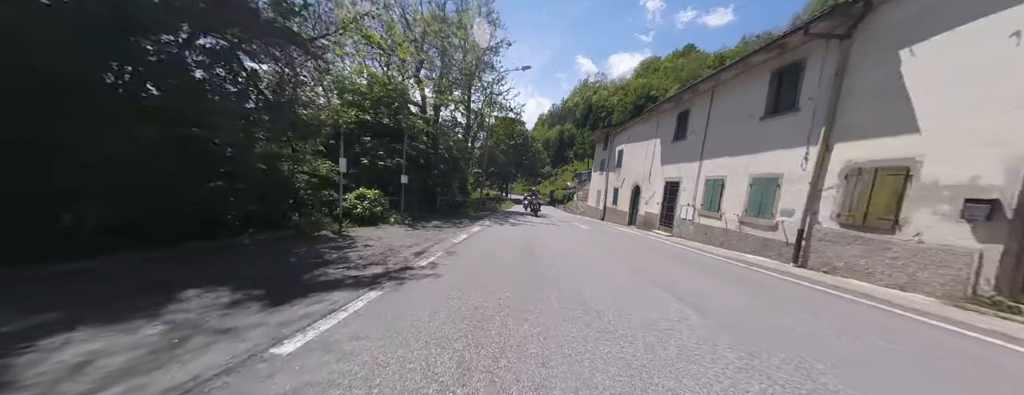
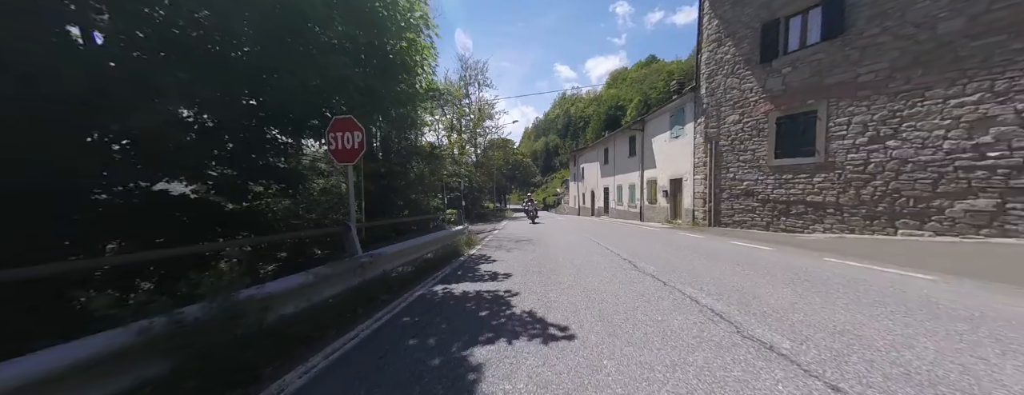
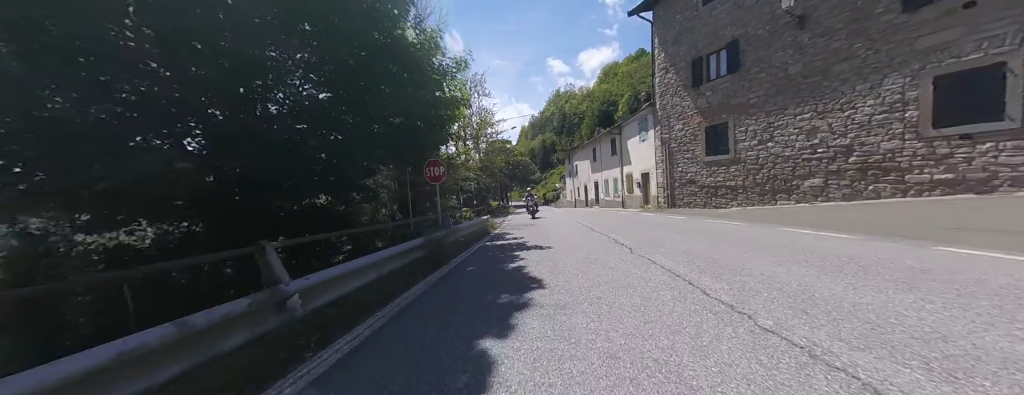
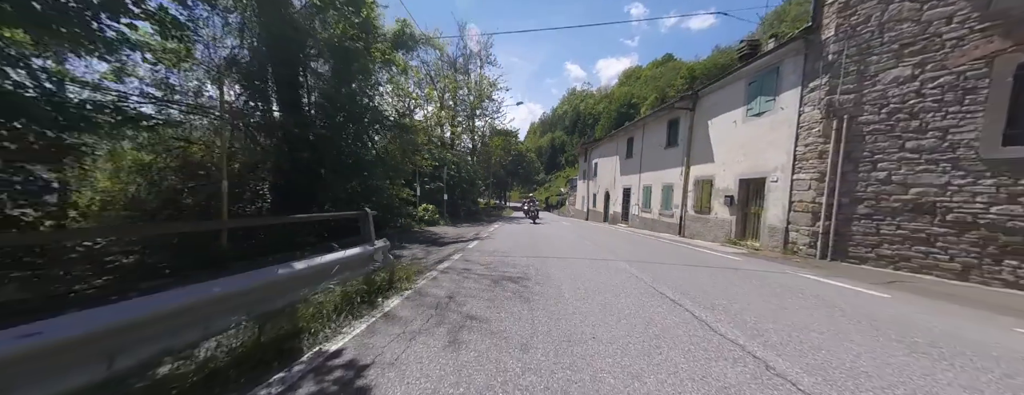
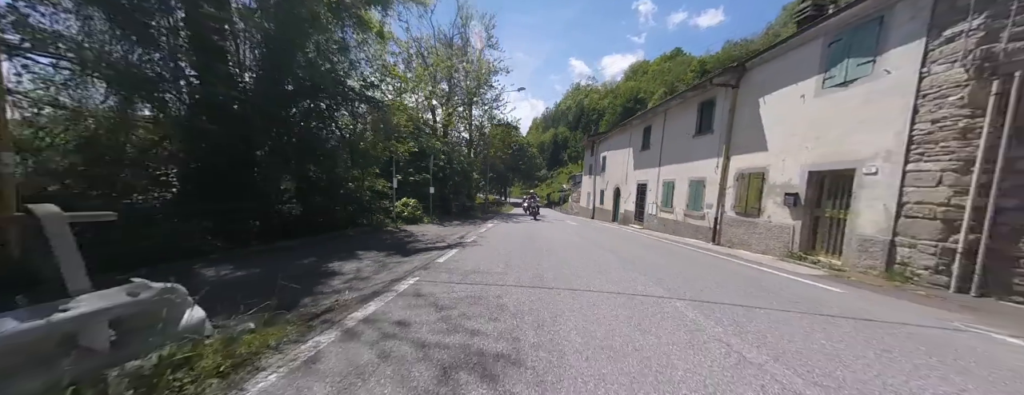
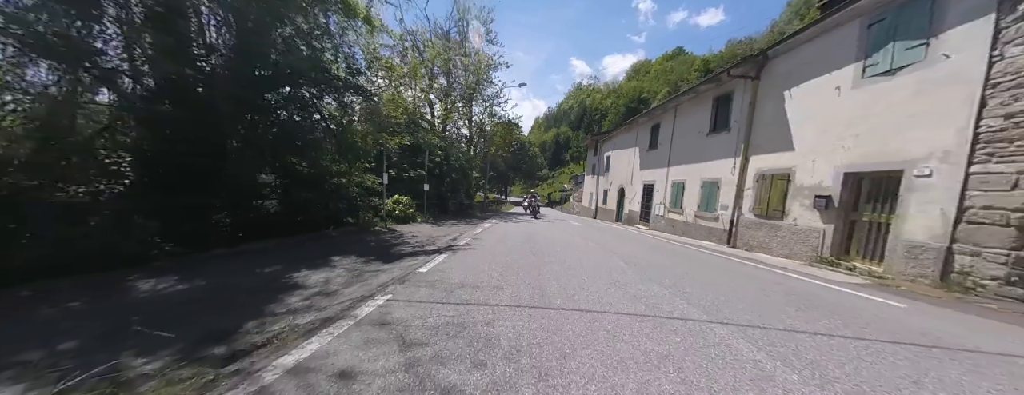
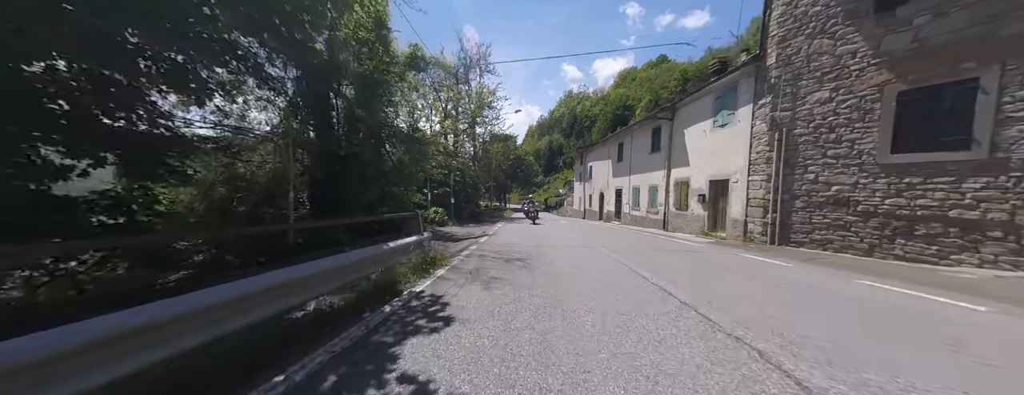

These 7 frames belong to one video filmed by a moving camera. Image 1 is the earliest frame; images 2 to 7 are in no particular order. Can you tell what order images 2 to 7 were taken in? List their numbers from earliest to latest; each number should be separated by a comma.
6, 5, 4, 7, 2, 3
